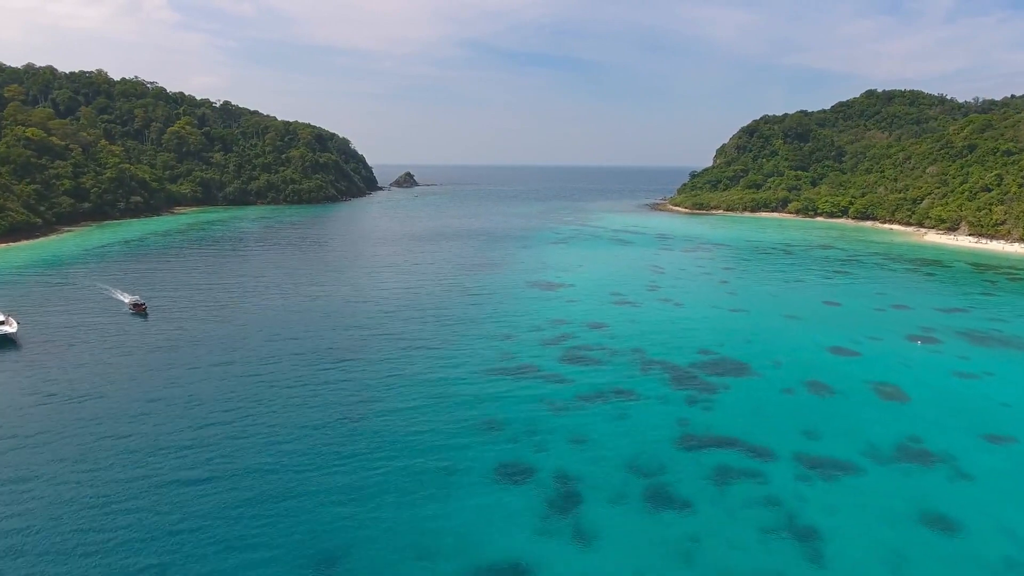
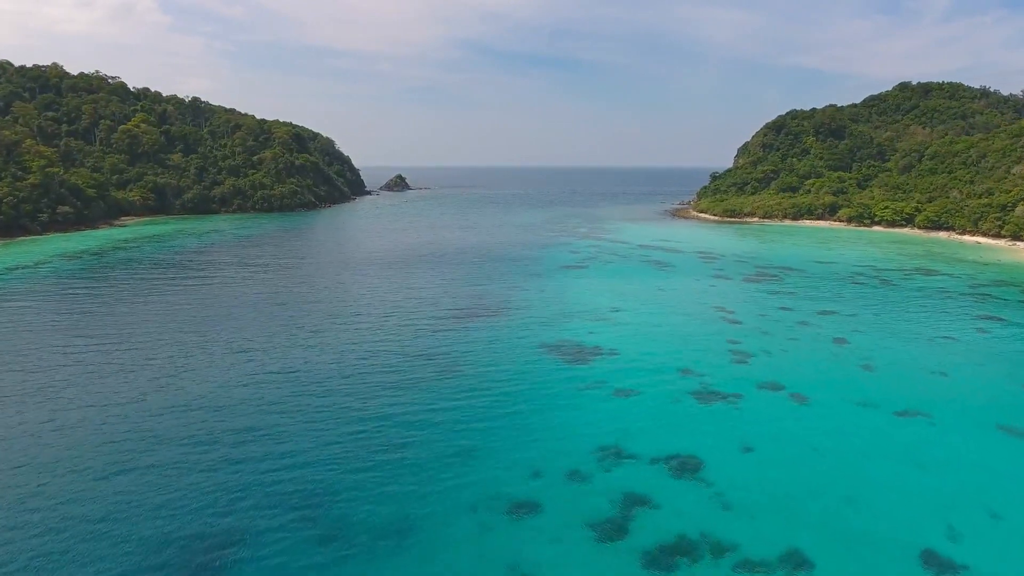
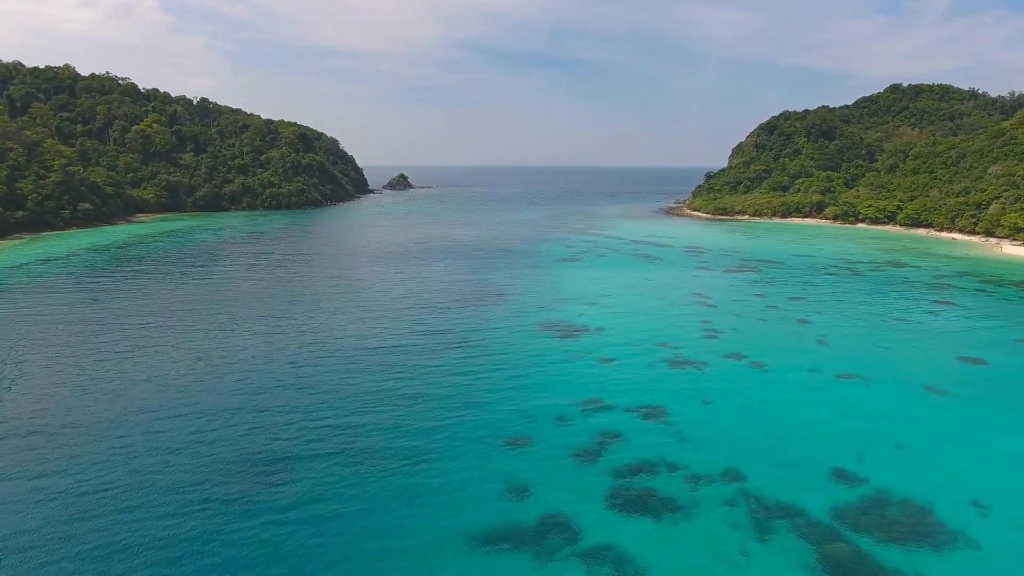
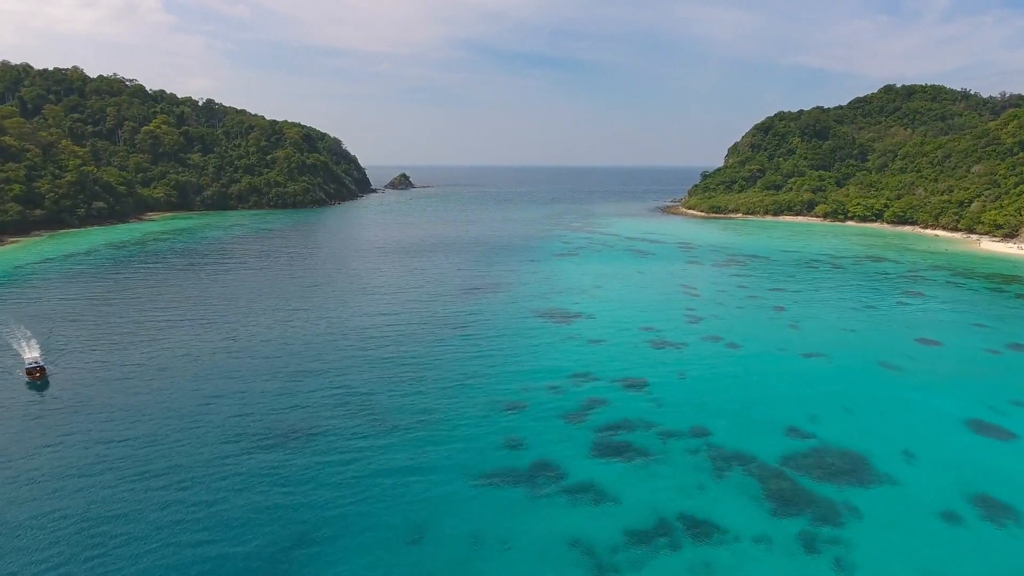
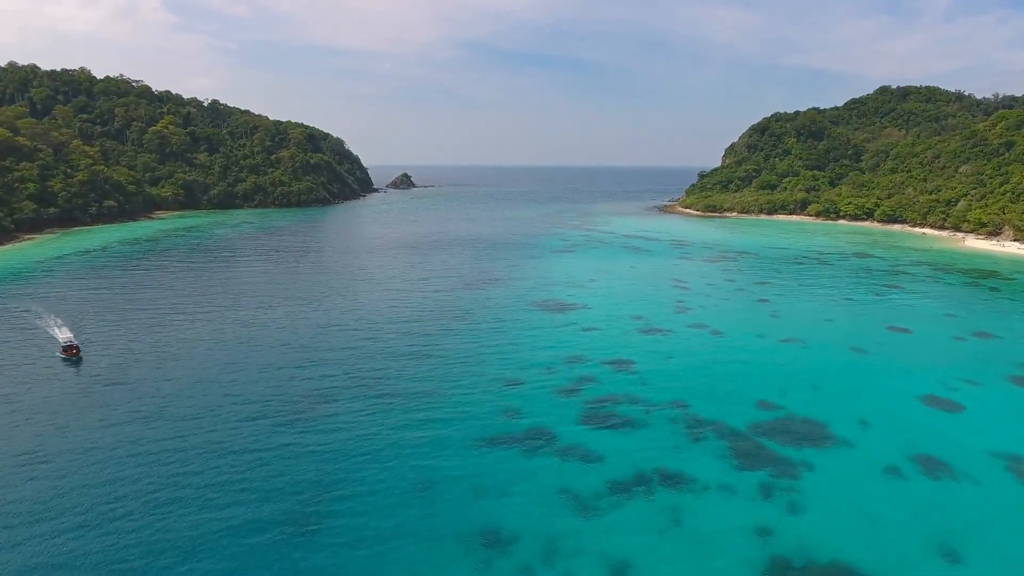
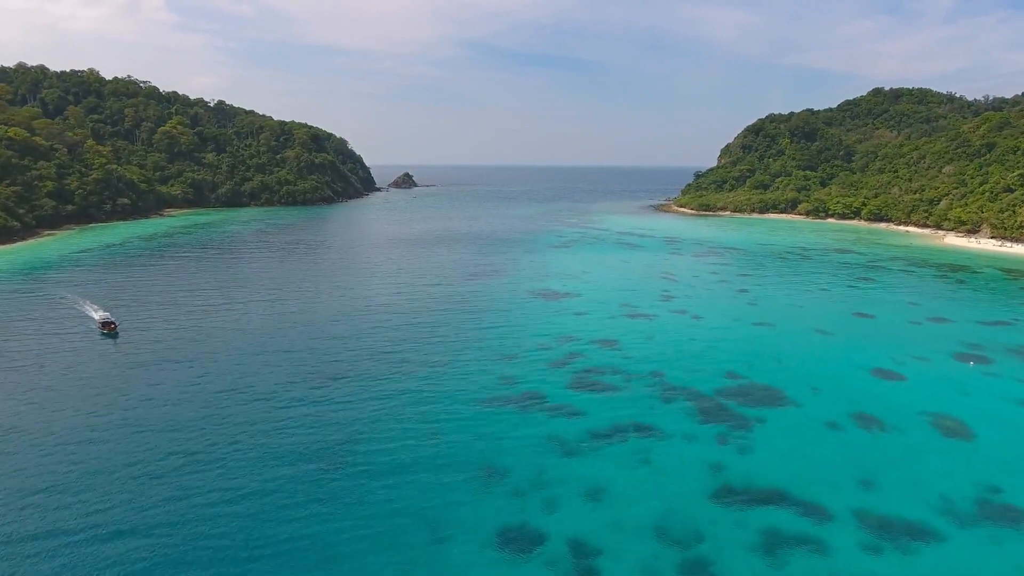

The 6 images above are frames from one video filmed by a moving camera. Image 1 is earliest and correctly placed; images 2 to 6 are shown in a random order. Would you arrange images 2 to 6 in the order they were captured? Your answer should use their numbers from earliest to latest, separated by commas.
6, 5, 4, 3, 2
